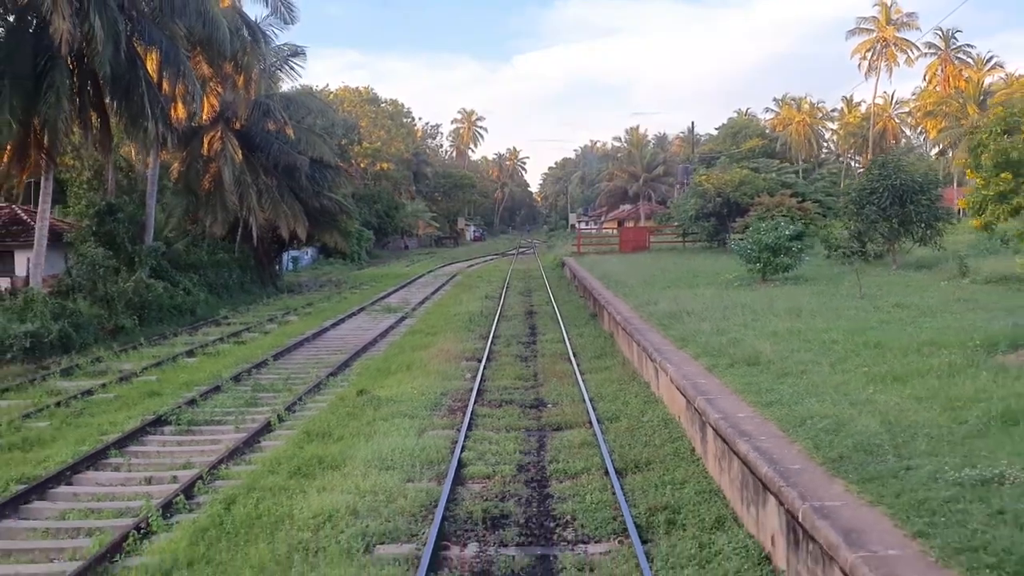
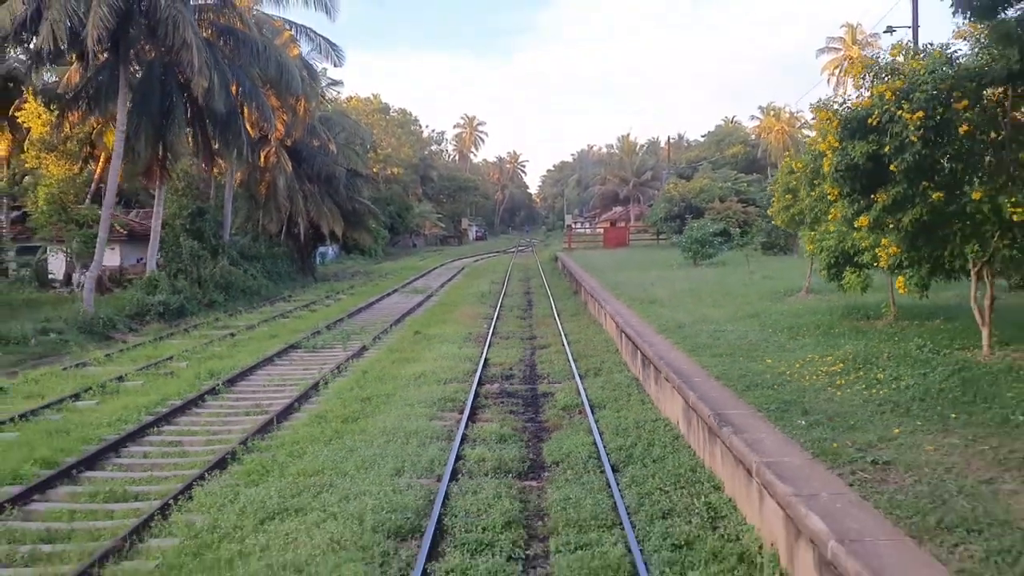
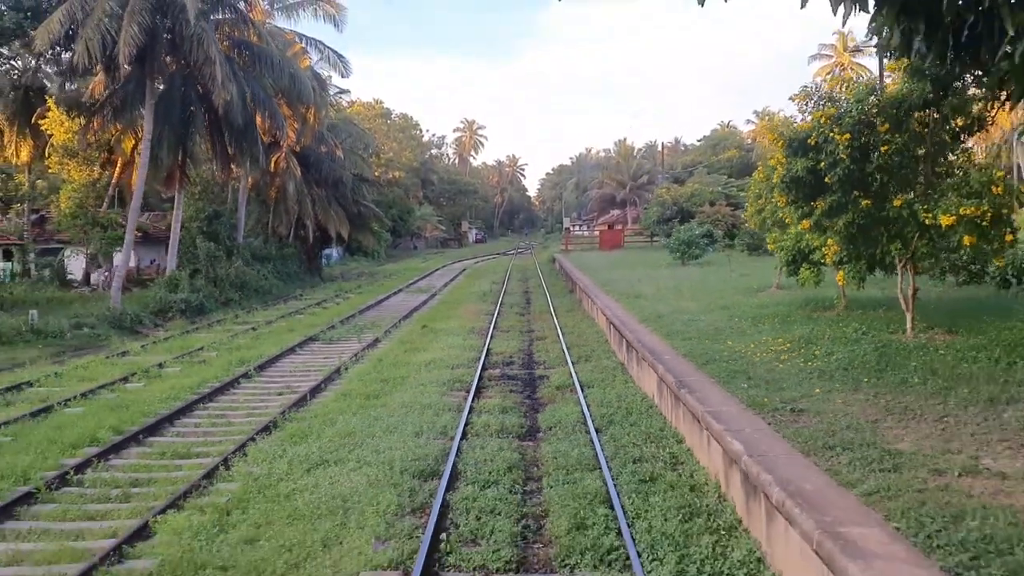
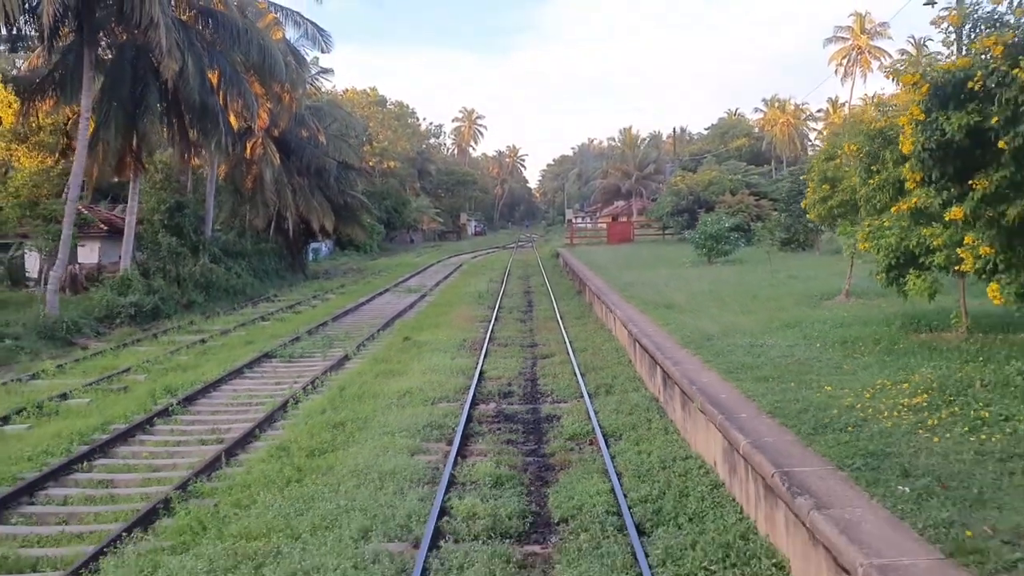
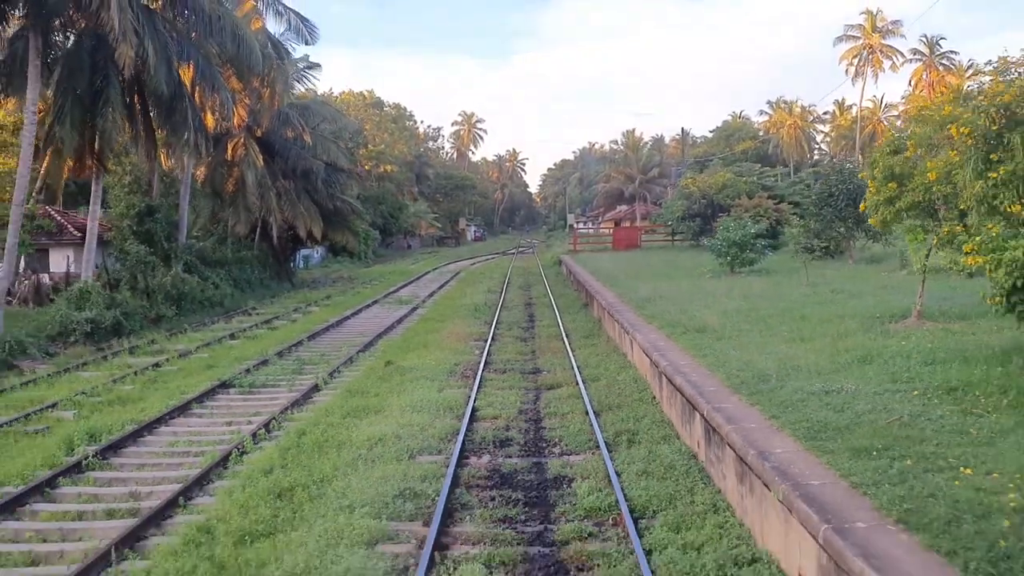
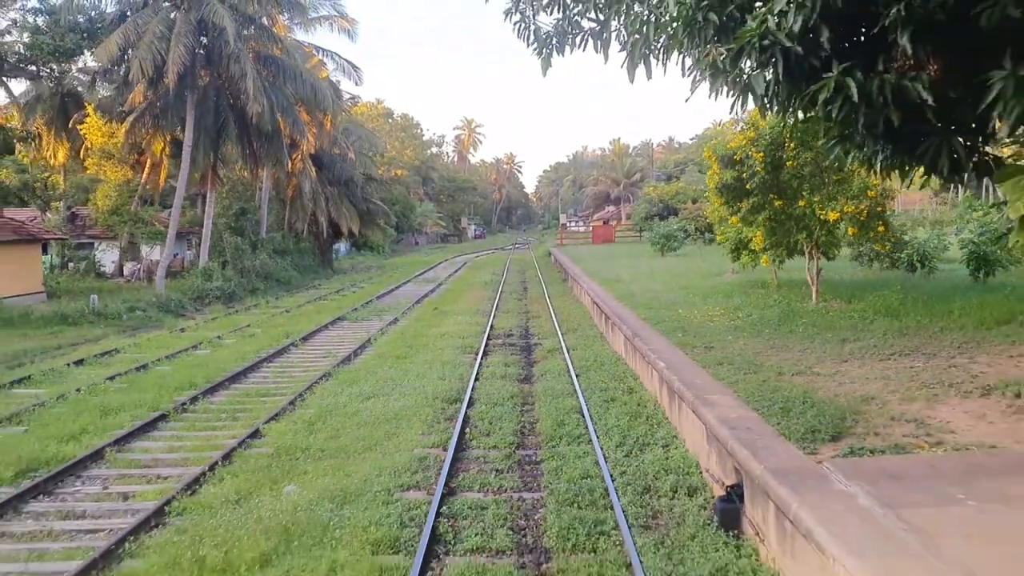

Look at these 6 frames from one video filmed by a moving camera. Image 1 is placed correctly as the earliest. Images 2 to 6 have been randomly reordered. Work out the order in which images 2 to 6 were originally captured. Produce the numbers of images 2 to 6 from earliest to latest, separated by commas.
5, 4, 2, 3, 6
